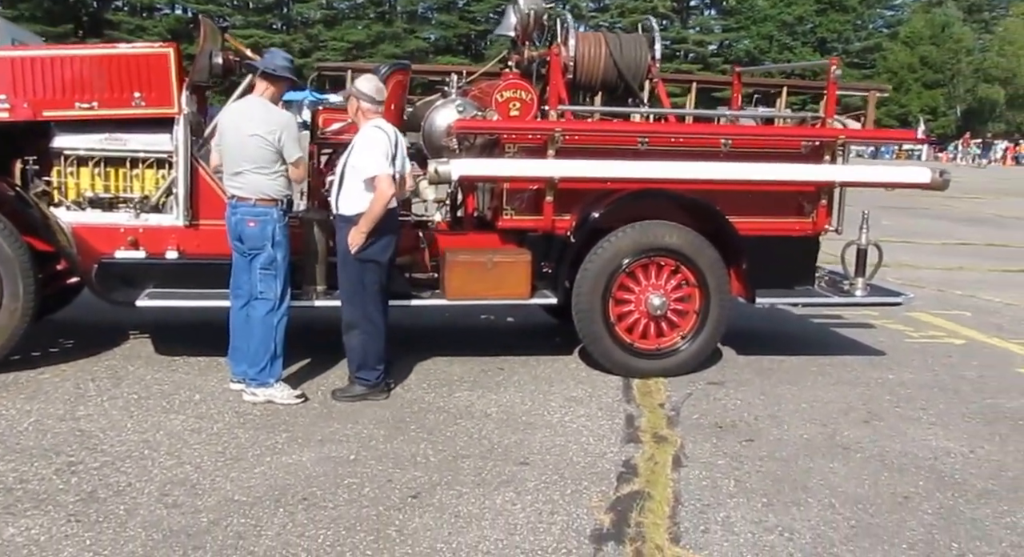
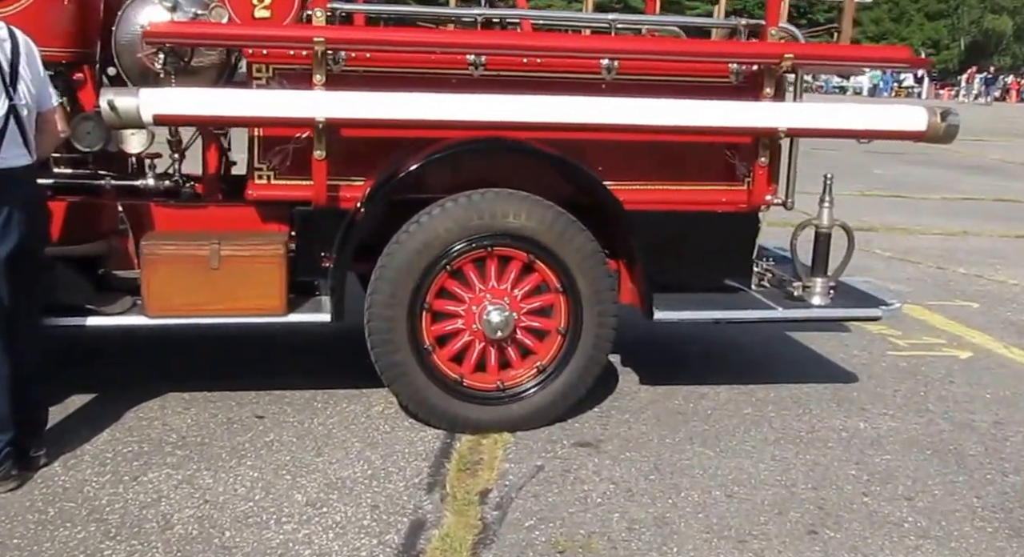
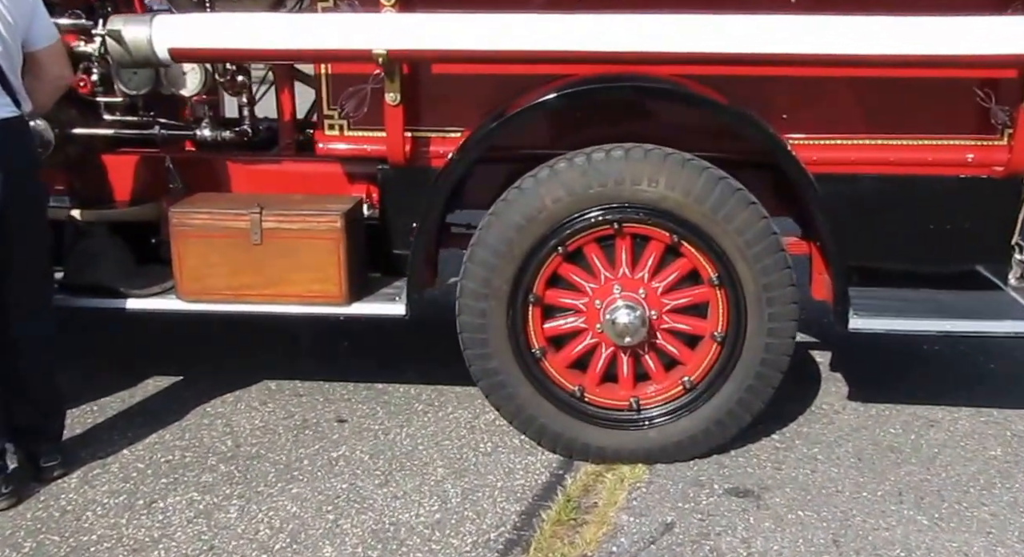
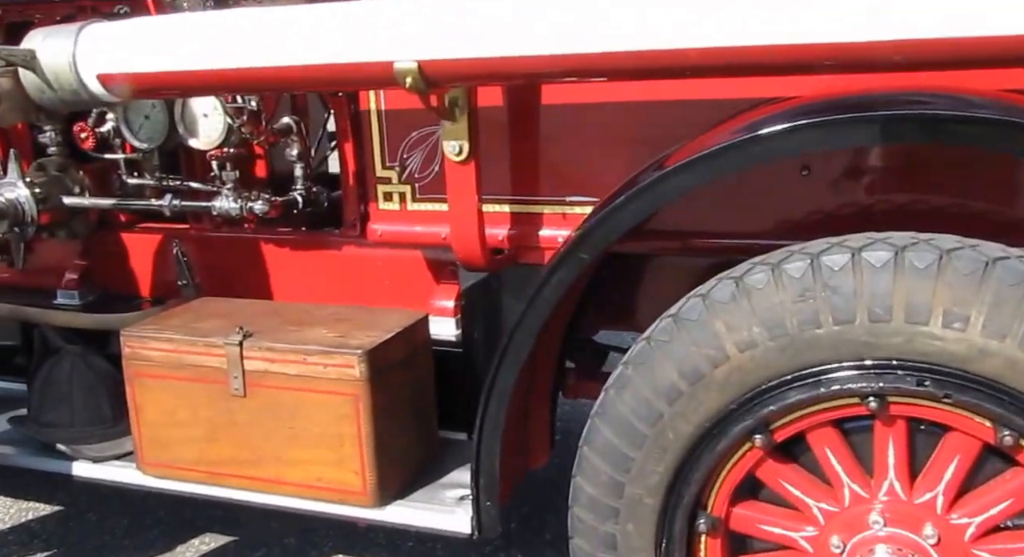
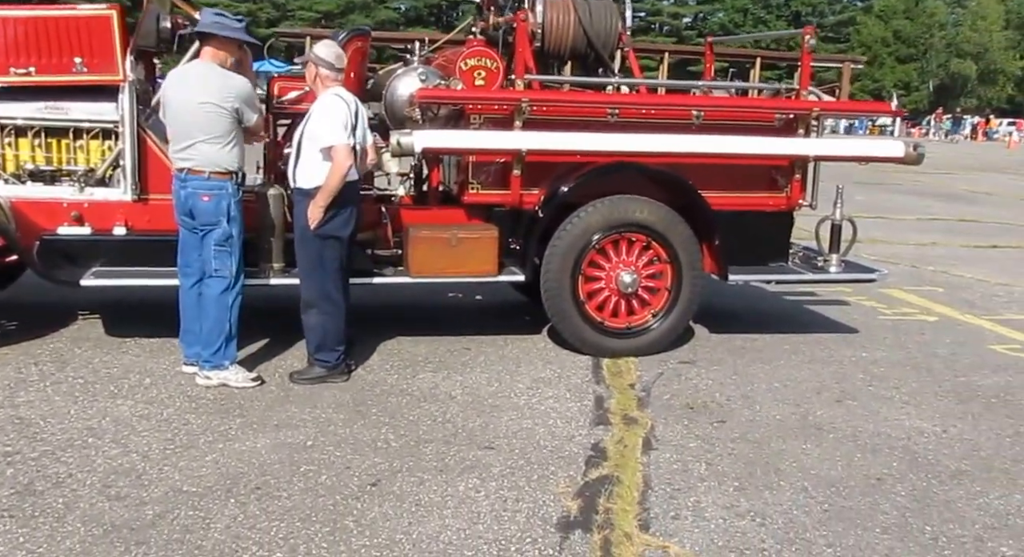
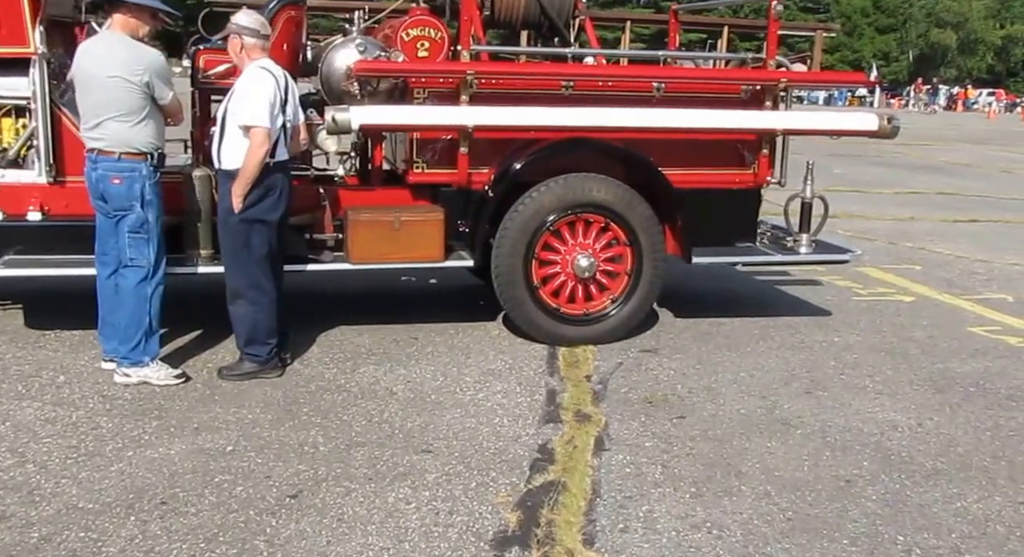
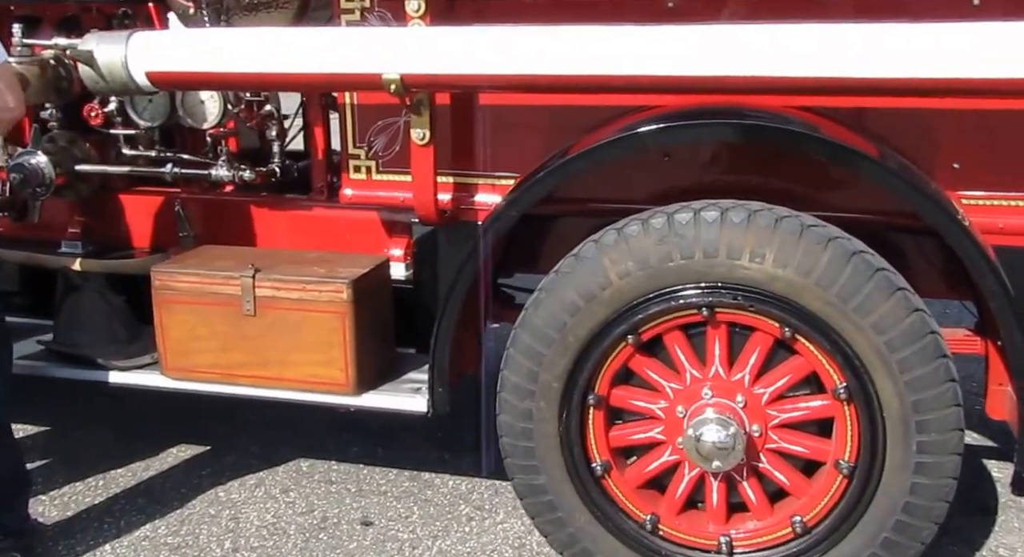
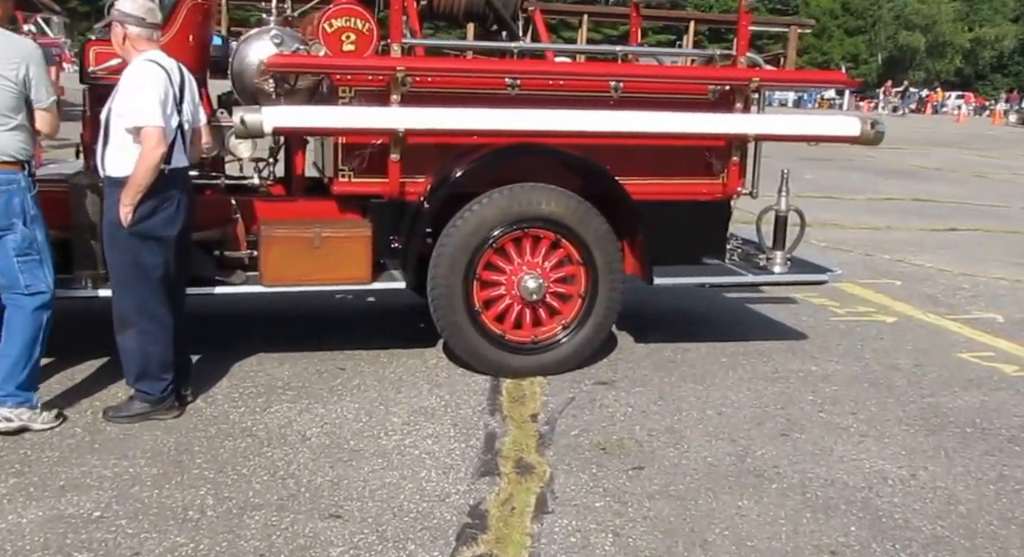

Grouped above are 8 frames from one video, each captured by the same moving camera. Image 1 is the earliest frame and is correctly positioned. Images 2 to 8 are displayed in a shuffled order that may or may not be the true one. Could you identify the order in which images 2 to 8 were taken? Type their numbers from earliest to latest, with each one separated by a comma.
5, 6, 8, 2, 3, 7, 4
